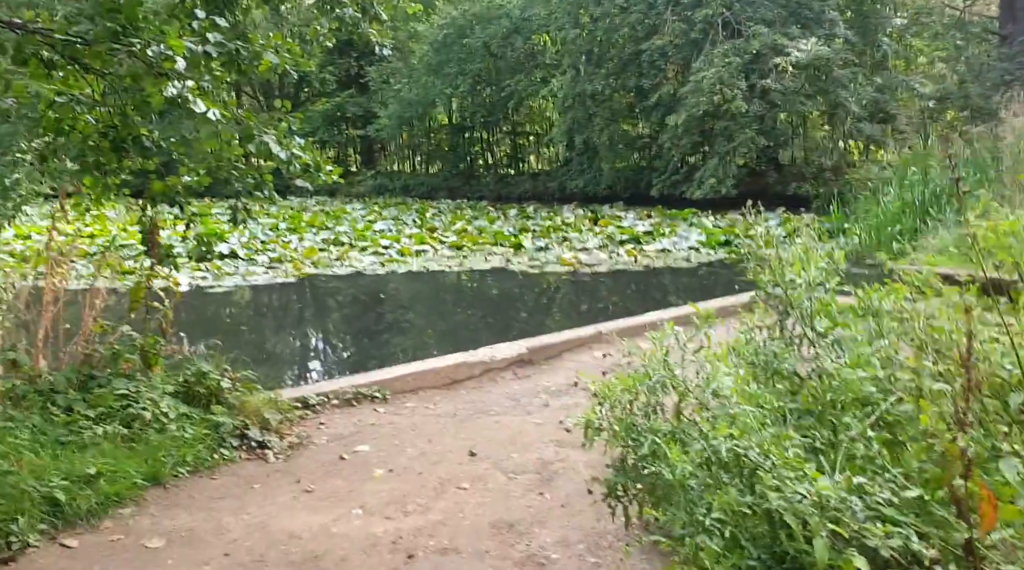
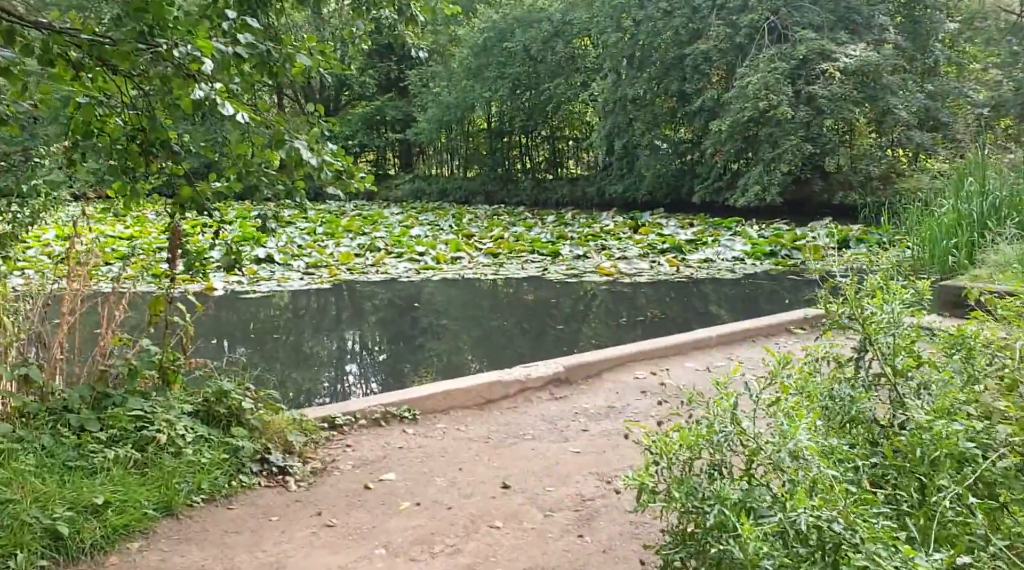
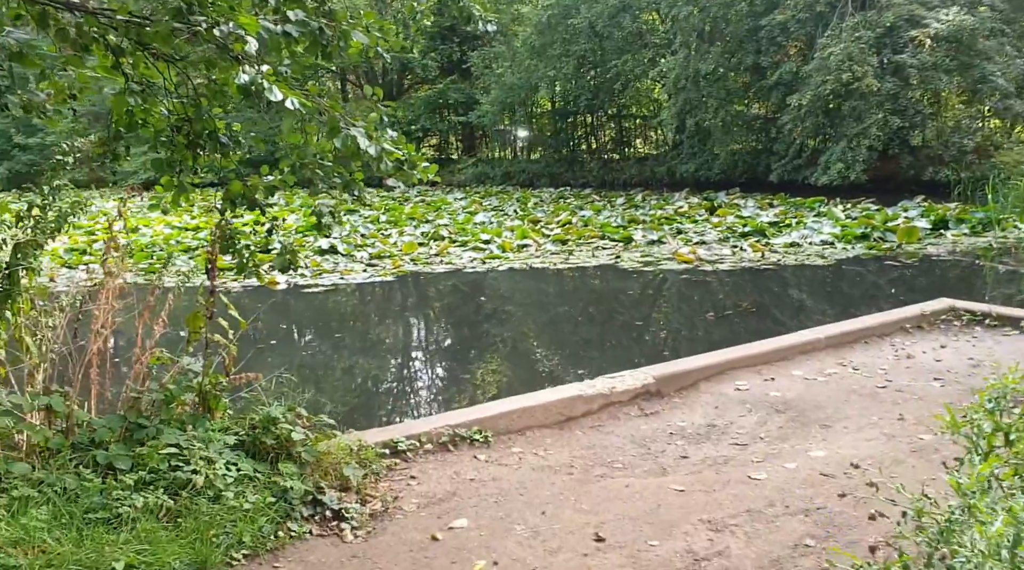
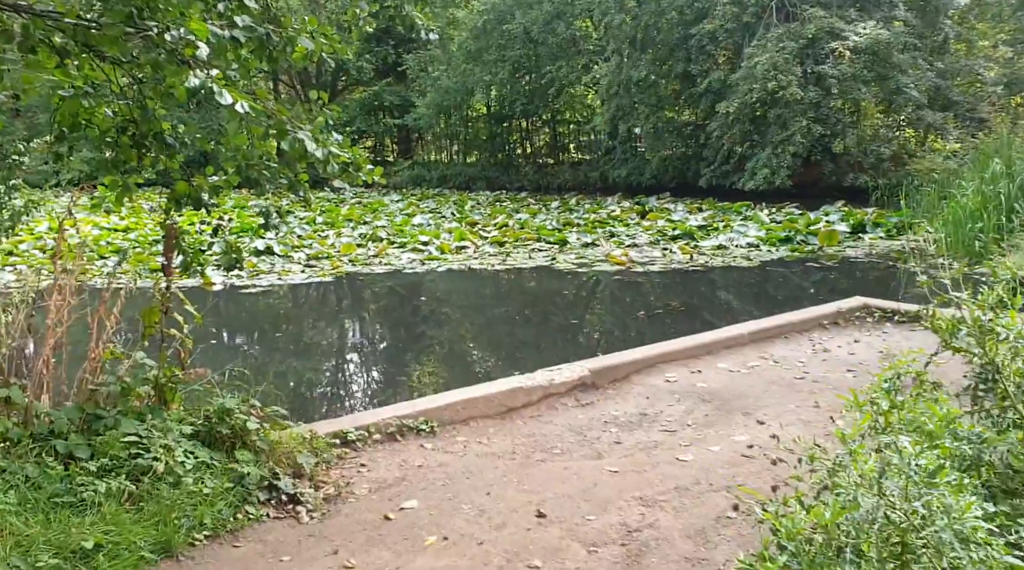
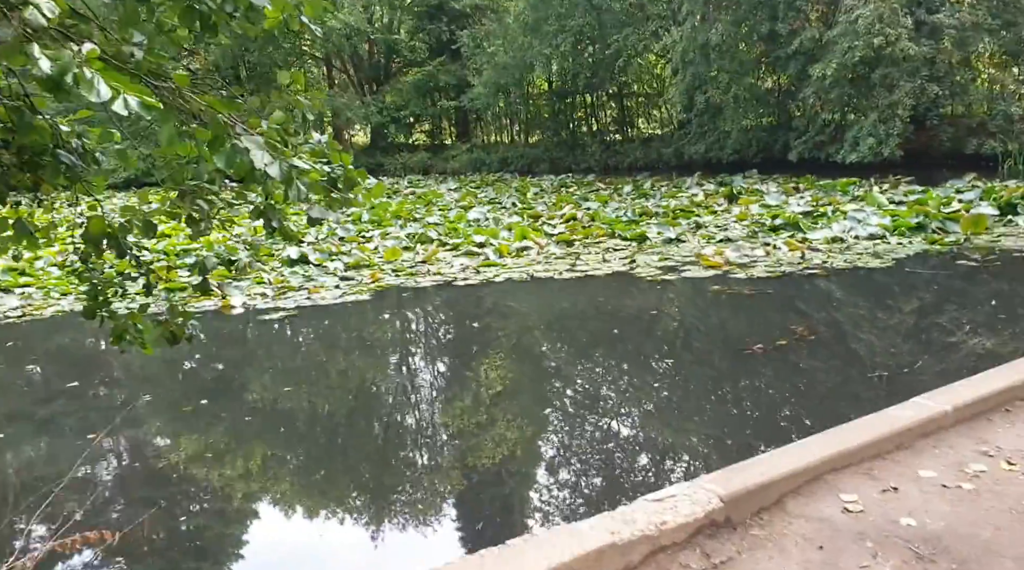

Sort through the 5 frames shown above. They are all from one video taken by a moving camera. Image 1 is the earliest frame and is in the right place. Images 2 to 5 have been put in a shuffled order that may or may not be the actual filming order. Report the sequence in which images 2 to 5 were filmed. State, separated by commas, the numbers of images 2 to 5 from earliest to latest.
2, 4, 3, 5
